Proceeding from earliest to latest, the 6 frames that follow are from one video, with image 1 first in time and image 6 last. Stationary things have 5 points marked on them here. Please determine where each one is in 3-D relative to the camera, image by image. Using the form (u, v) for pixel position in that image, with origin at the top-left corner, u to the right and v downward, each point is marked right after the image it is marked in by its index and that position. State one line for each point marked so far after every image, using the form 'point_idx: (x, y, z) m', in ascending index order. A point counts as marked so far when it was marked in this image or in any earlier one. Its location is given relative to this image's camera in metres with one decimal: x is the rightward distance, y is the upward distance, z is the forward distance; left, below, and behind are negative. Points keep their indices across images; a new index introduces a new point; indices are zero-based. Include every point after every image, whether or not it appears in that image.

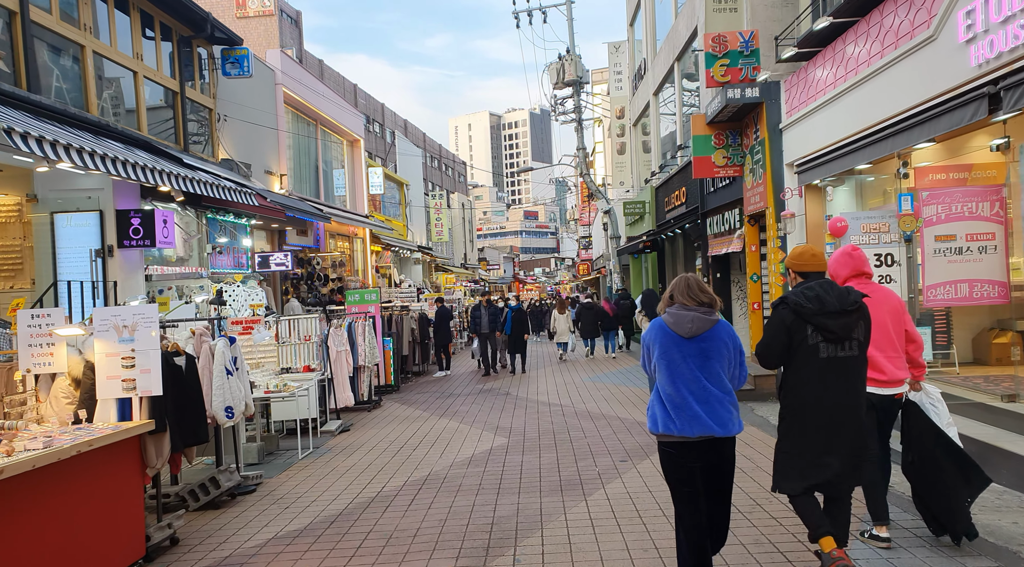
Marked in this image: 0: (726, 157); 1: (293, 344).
0: (+3.4, +2.0, +11.9) m
1: (-2.9, -0.8, +9.9) m
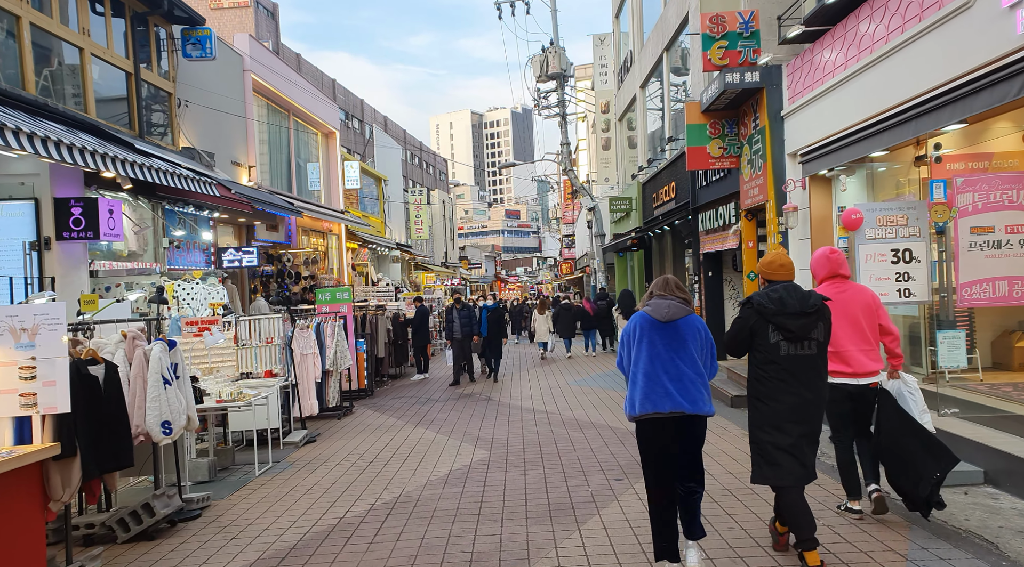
0: (+3.2, +2.1, +11.2) m
1: (-3.2, -0.8, +9.1) m
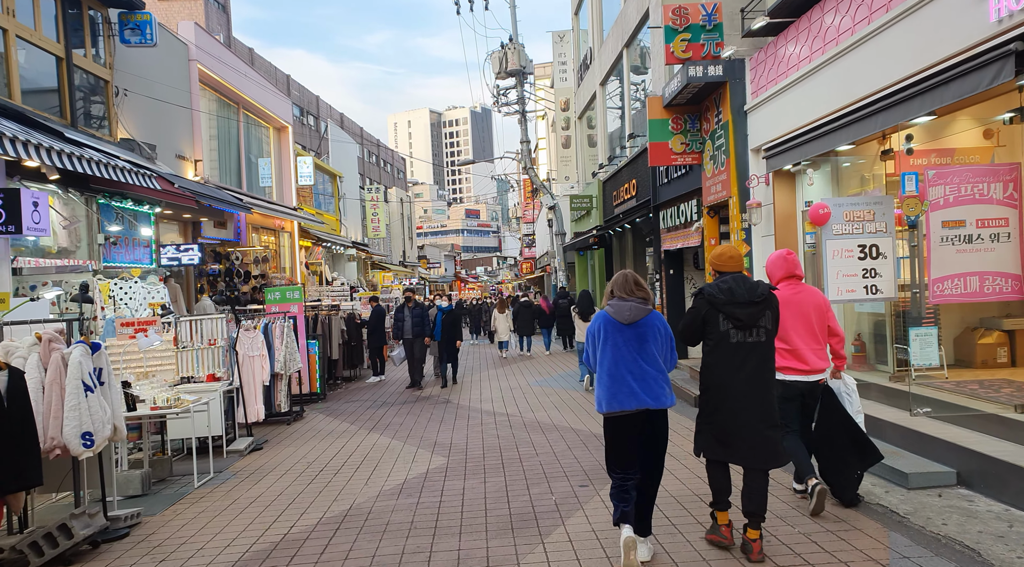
0: (+2.6, +2.1, +11.0) m
1: (-3.6, -0.8, +8.5) m
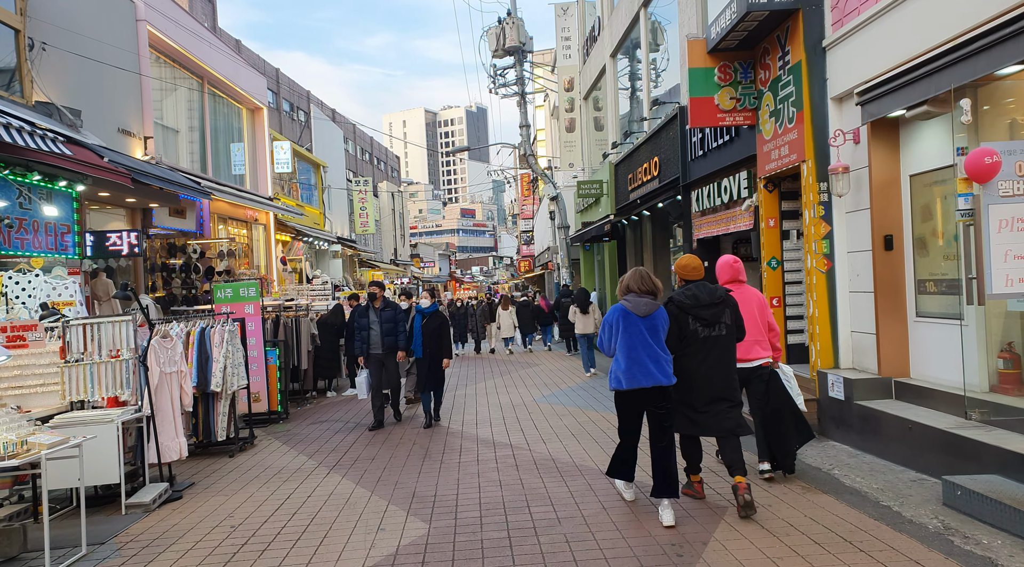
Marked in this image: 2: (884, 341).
0: (+2.6, +2.2, +8.7) m
1: (-3.6, -0.7, +6.2) m
2: (+3.4, -0.5, +6.8) m
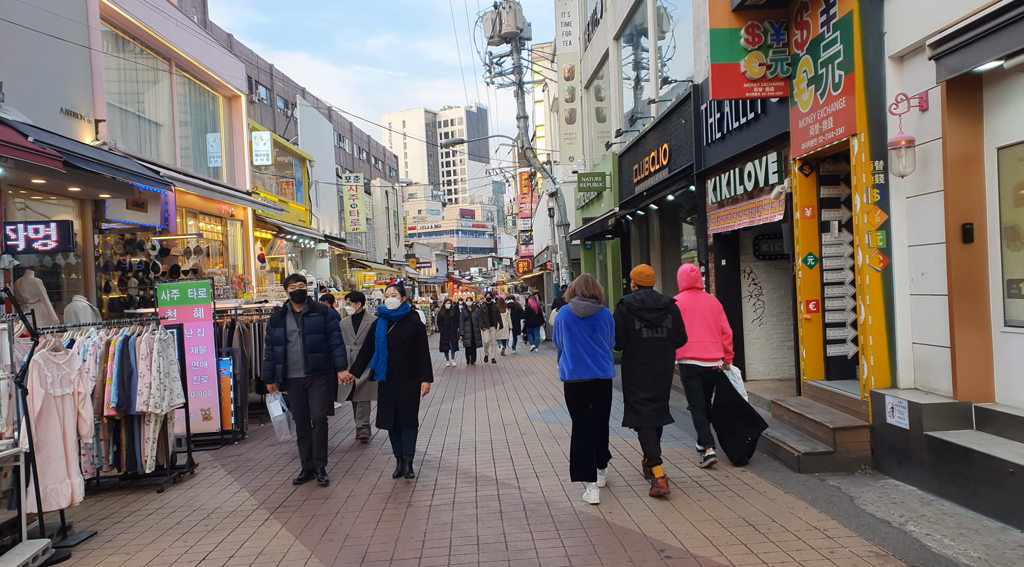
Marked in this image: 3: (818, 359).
0: (+2.5, +2.2, +7.3) m
1: (-3.7, -0.7, +4.8) m
2: (+3.3, -0.5, +5.4) m
3: (+3.1, -0.8, +7.5) m
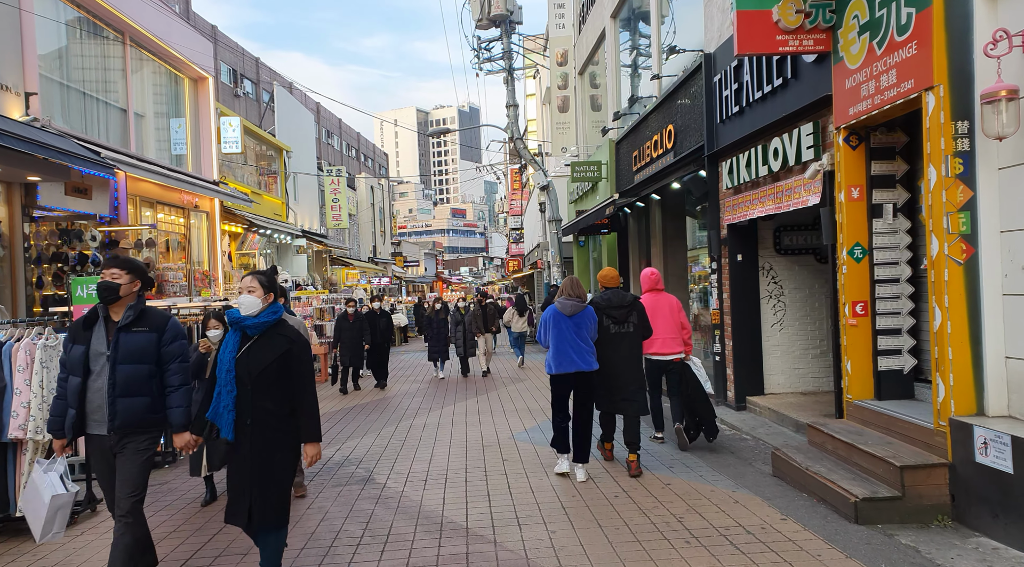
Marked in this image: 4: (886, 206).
0: (+2.3, +2.2, +5.9) m
1: (-3.8, -0.6, +3.4) m
2: (+3.1, -0.5, +4.0) m
3: (+2.9, -0.7, +6.1) m
4: (+3.0, +0.6, +6.0) m
